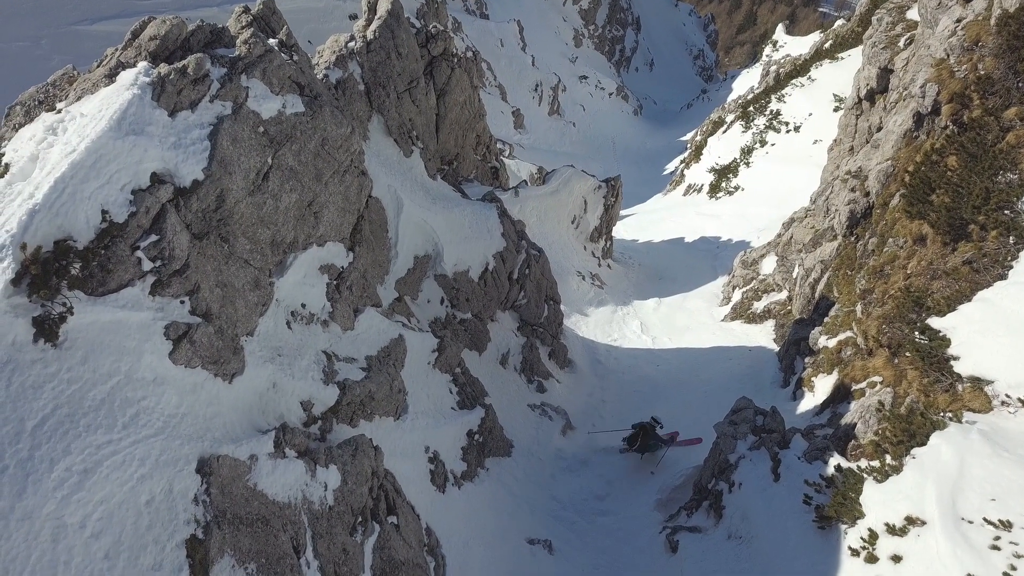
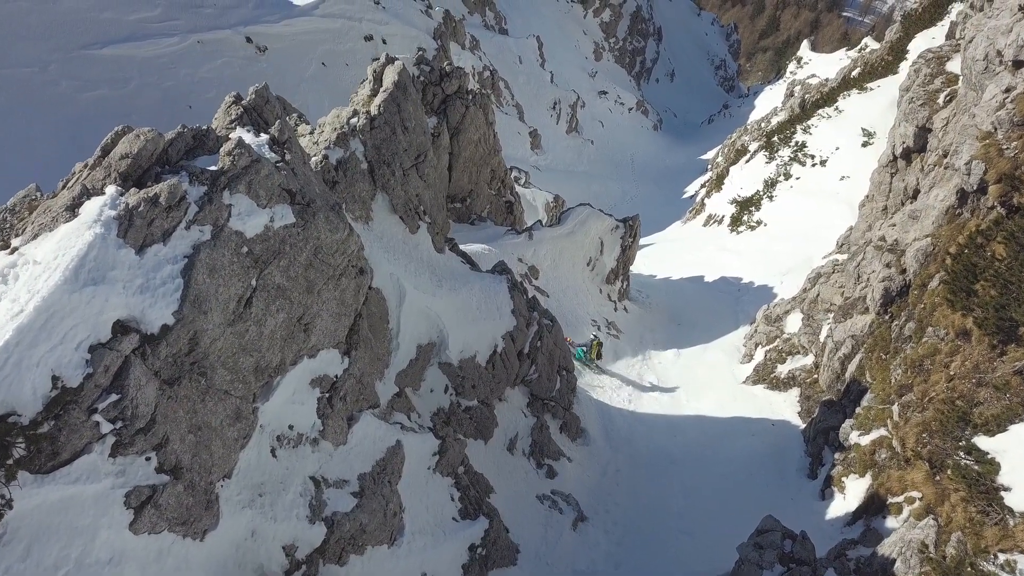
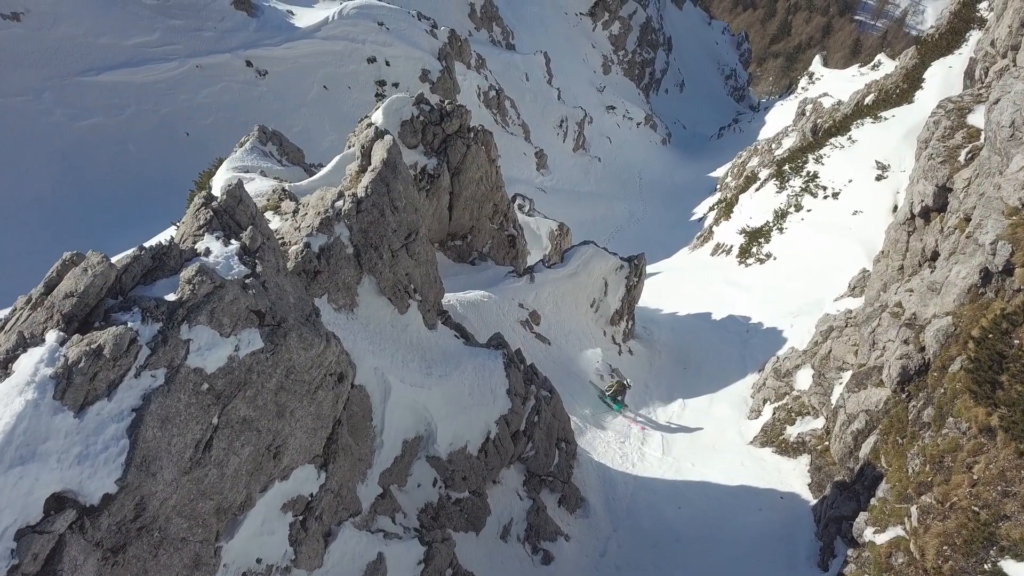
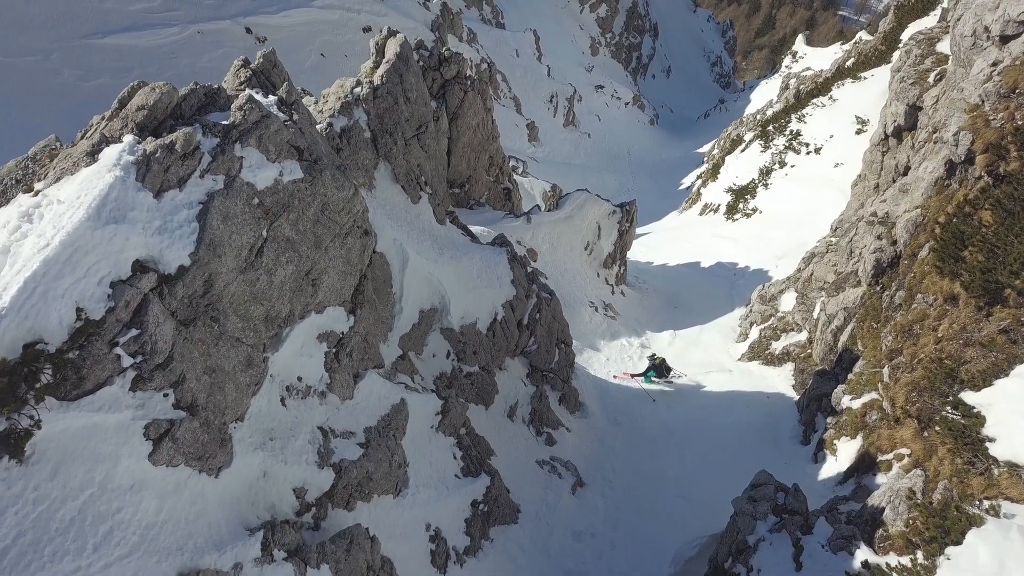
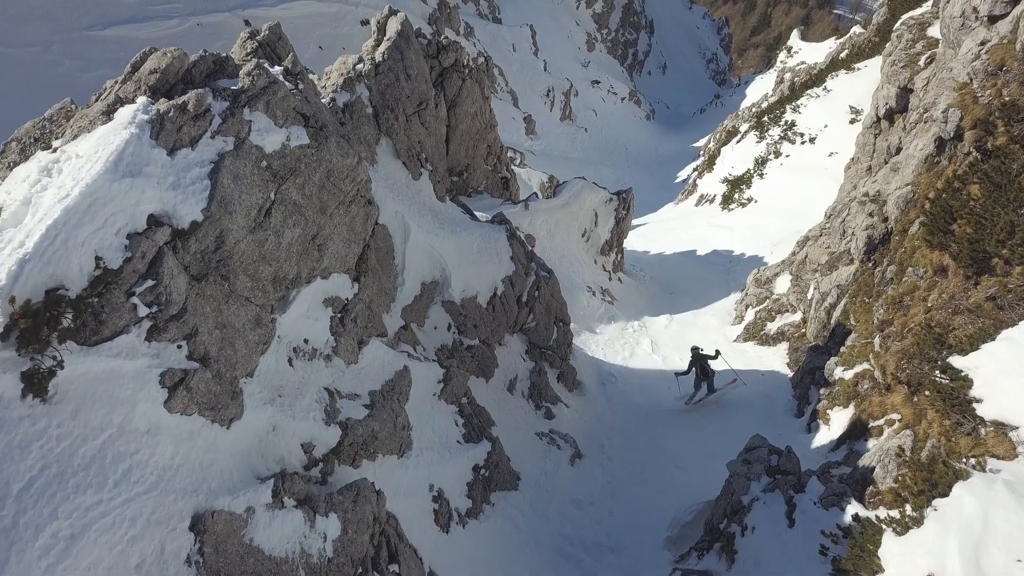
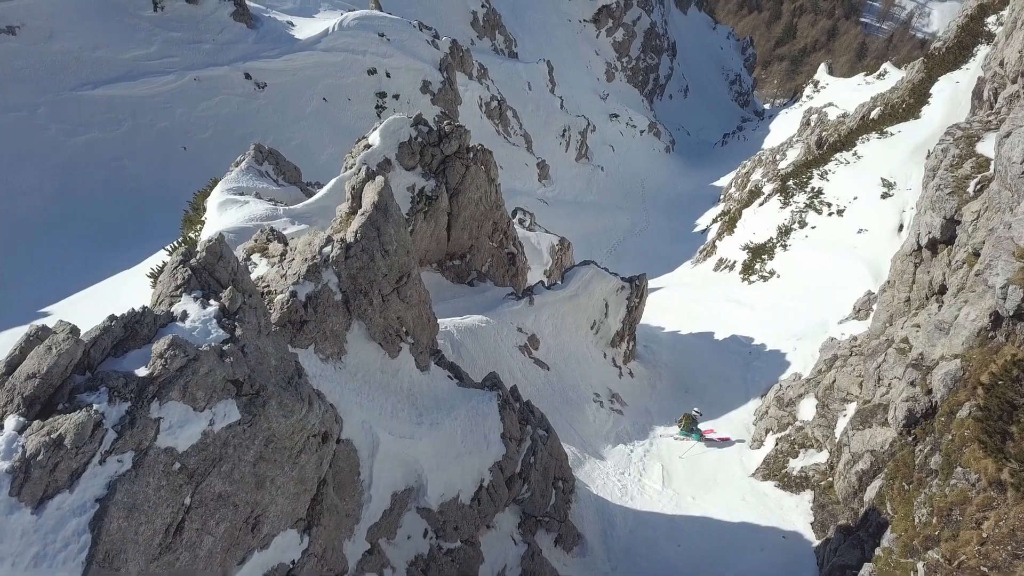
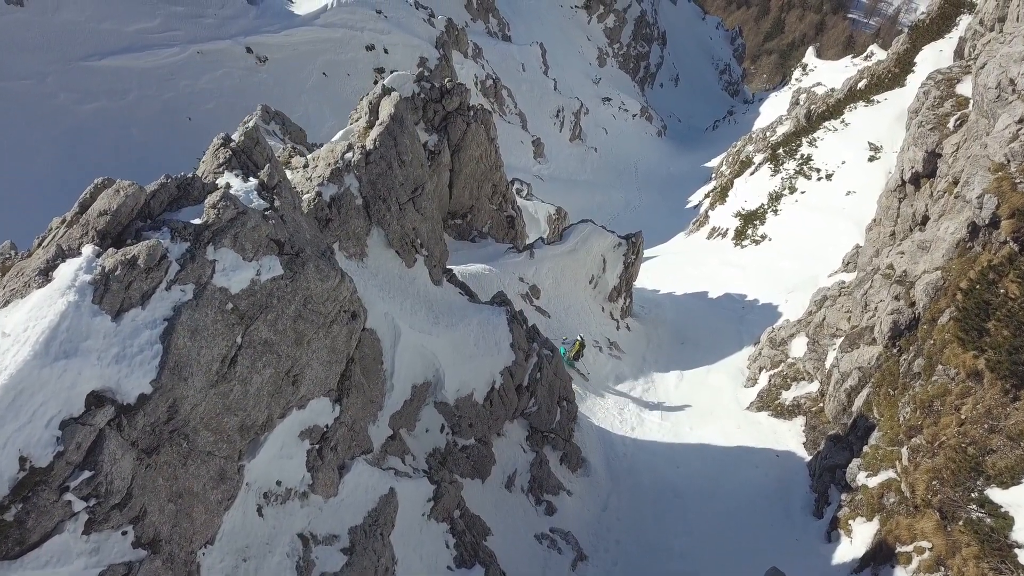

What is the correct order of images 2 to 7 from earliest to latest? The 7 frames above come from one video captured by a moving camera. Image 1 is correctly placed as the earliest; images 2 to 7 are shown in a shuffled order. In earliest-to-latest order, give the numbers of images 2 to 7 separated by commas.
5, 4, 2, 7, 3, 6
